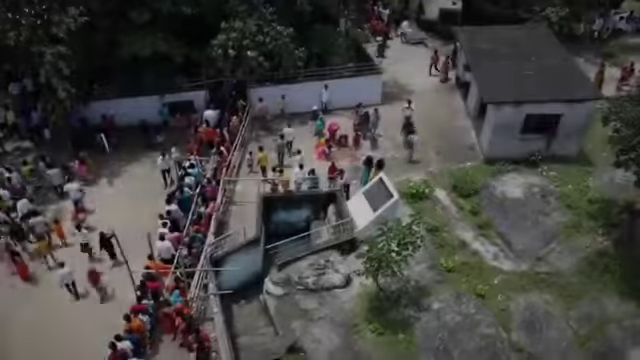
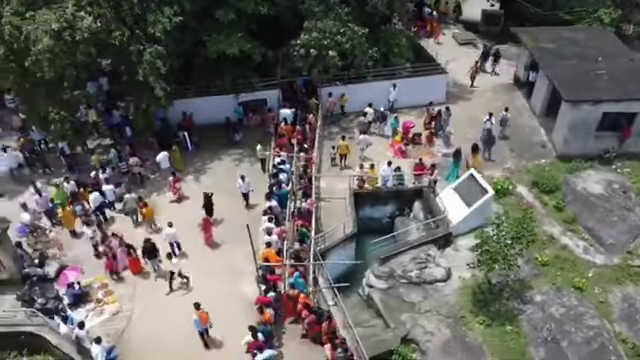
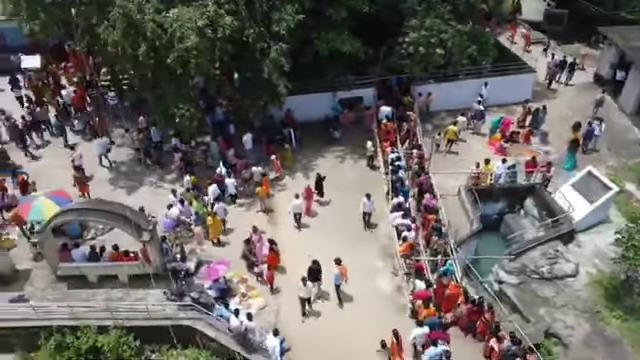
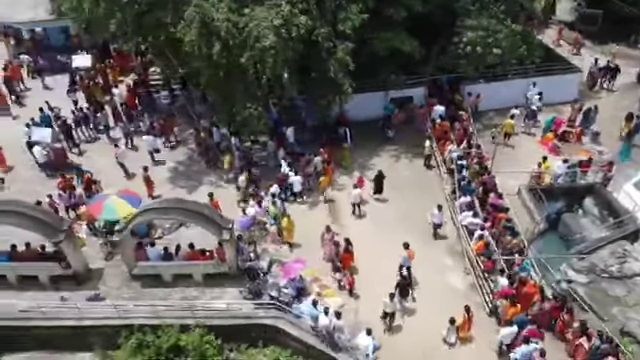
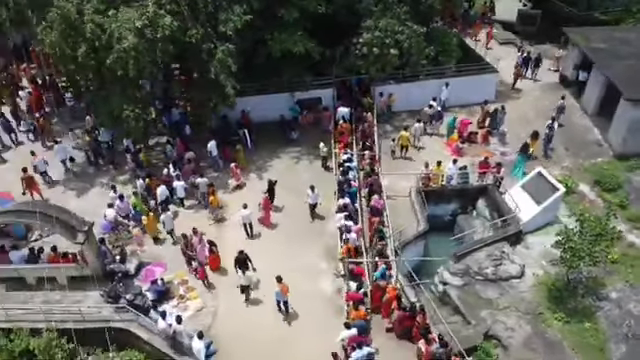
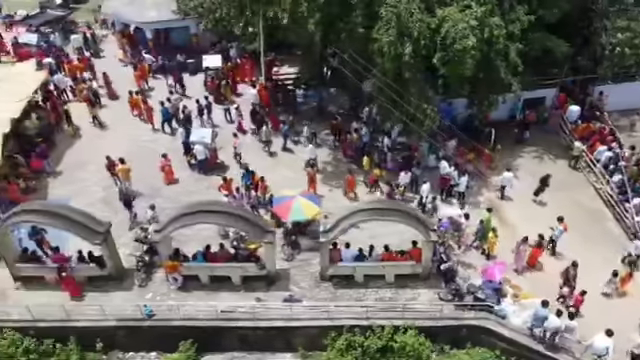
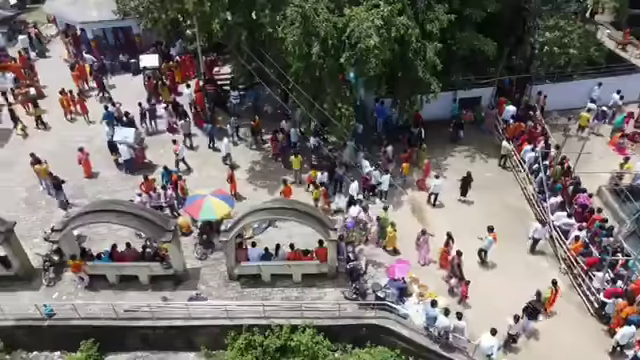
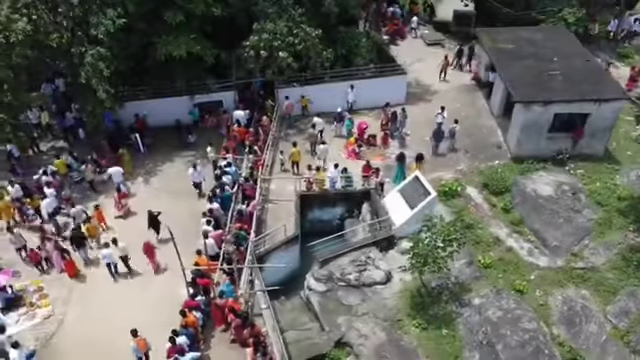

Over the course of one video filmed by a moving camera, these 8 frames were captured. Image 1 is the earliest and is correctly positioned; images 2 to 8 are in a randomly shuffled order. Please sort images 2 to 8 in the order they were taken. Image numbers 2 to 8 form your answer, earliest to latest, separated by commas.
8, 2, 5, 3, 4, 7, 6
